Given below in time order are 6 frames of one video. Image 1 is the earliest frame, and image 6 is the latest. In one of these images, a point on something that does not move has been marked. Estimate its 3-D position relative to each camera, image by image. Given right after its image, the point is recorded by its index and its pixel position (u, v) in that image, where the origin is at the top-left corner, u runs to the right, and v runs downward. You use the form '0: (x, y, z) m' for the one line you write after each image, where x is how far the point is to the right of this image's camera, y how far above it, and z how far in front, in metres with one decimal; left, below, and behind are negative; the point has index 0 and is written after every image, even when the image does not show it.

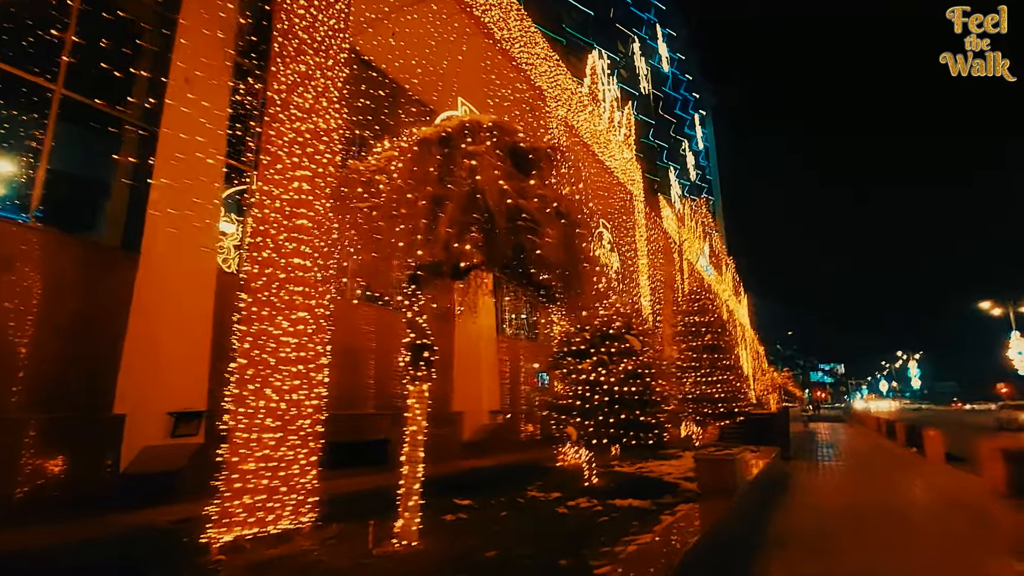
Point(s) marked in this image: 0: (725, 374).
0: (+6.7, -2.8, +17.3) m
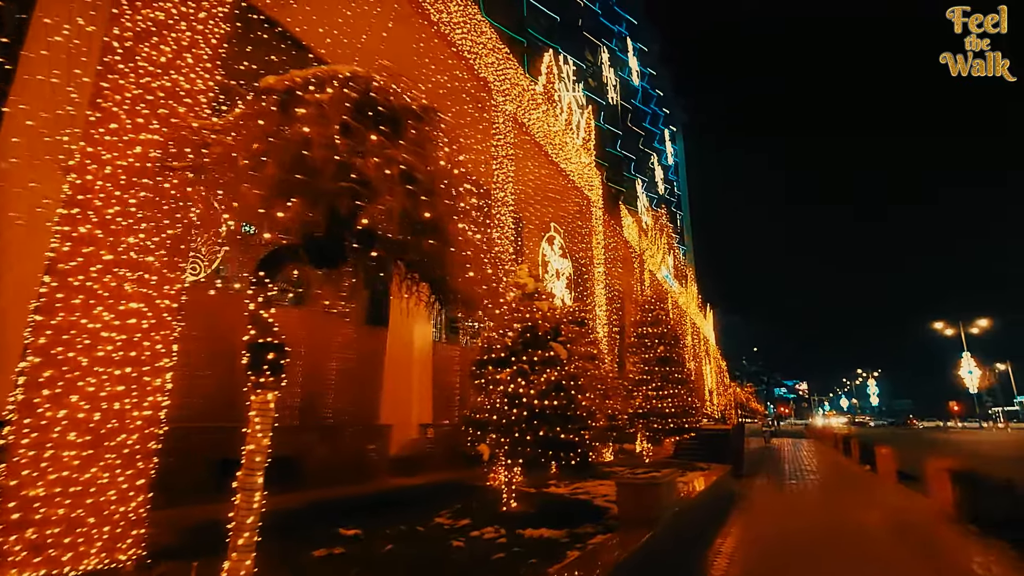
0: (+5.0, -3.1, +16.6) m
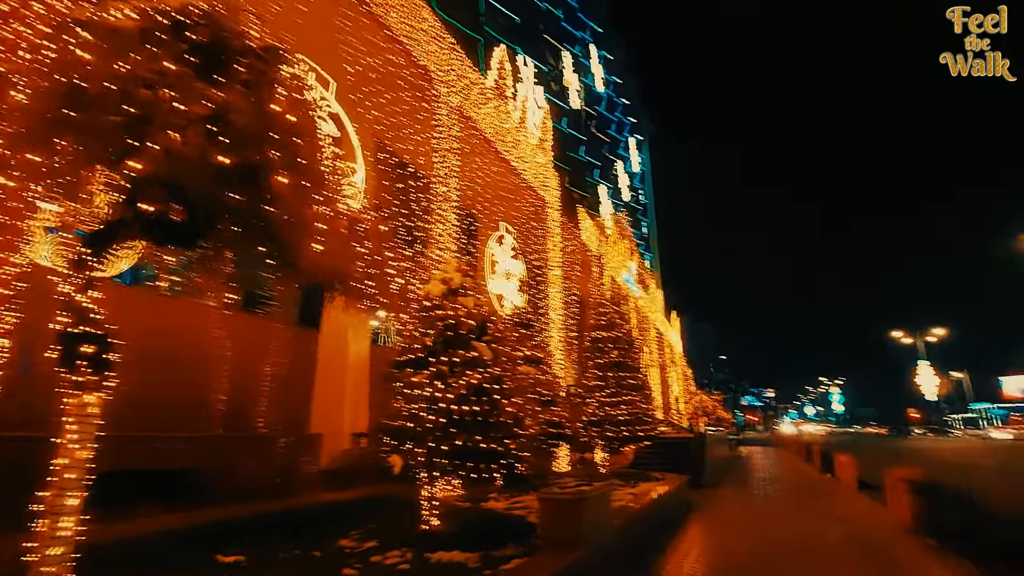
0: (+3.5, -3.2, +16.2) m
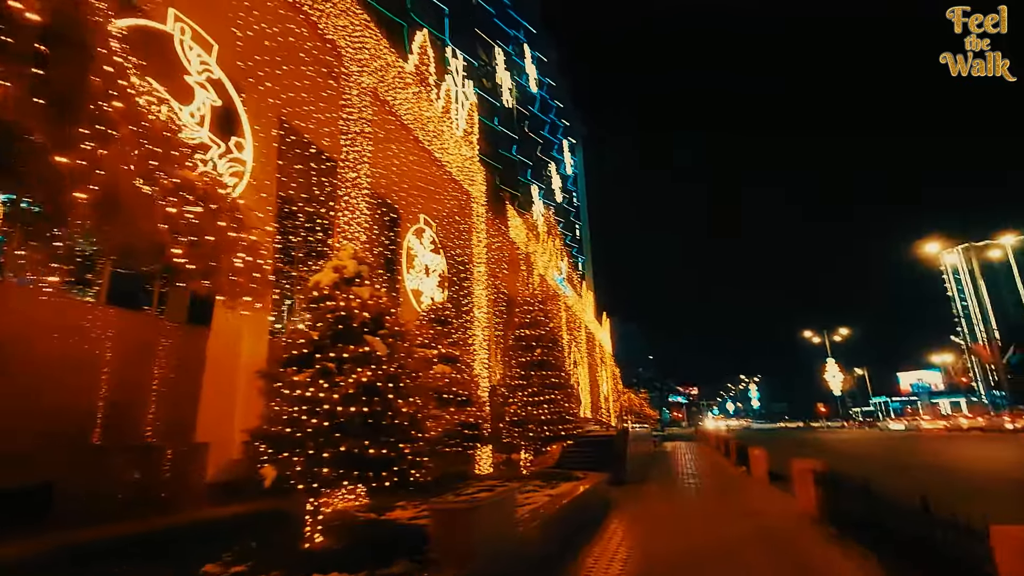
0: (+1.2, -3.1, +15.9) m
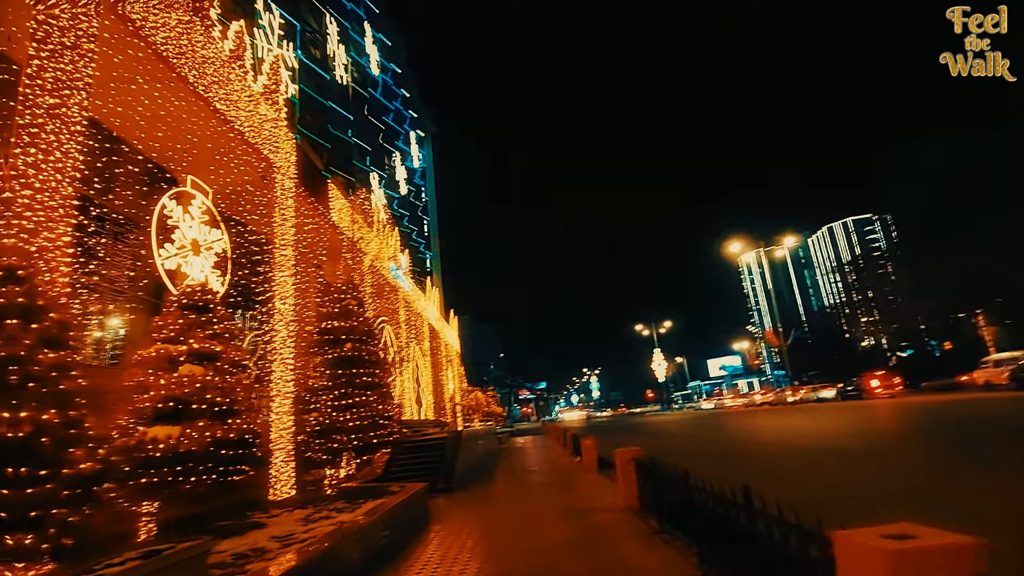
0: (-3.6, -2.8, +13.8) m
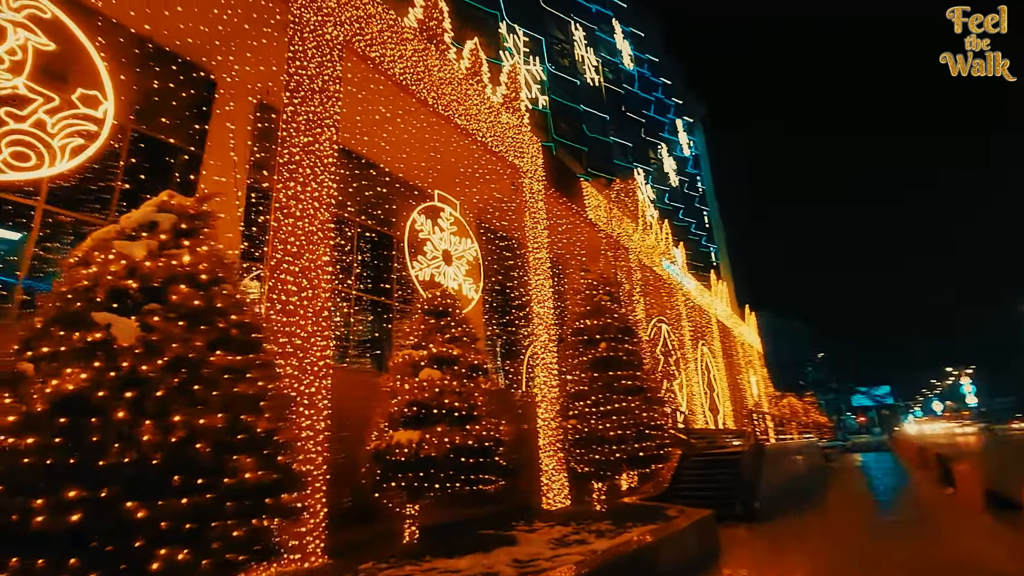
0: (+2.9, -2.6, +12.3) m
